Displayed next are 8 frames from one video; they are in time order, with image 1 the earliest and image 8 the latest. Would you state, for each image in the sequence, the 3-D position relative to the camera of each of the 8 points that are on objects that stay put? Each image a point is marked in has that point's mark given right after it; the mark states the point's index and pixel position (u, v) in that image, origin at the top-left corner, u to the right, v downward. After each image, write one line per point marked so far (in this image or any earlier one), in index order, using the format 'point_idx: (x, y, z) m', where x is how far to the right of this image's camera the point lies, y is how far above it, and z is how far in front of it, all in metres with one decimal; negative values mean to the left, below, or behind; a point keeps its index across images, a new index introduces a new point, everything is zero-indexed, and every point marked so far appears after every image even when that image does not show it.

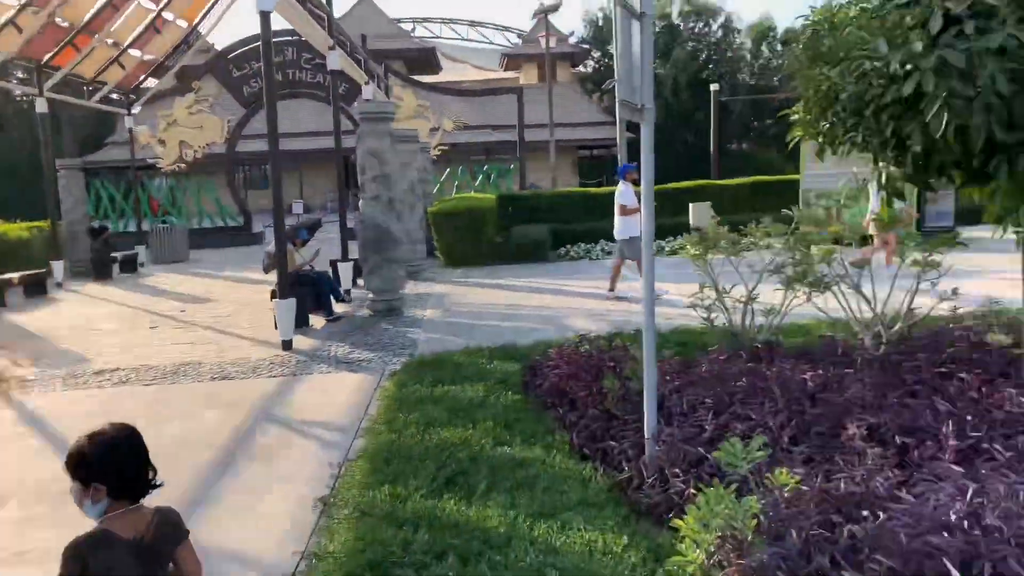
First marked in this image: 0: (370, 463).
0: (-0.9, -1.1, +5.0) m
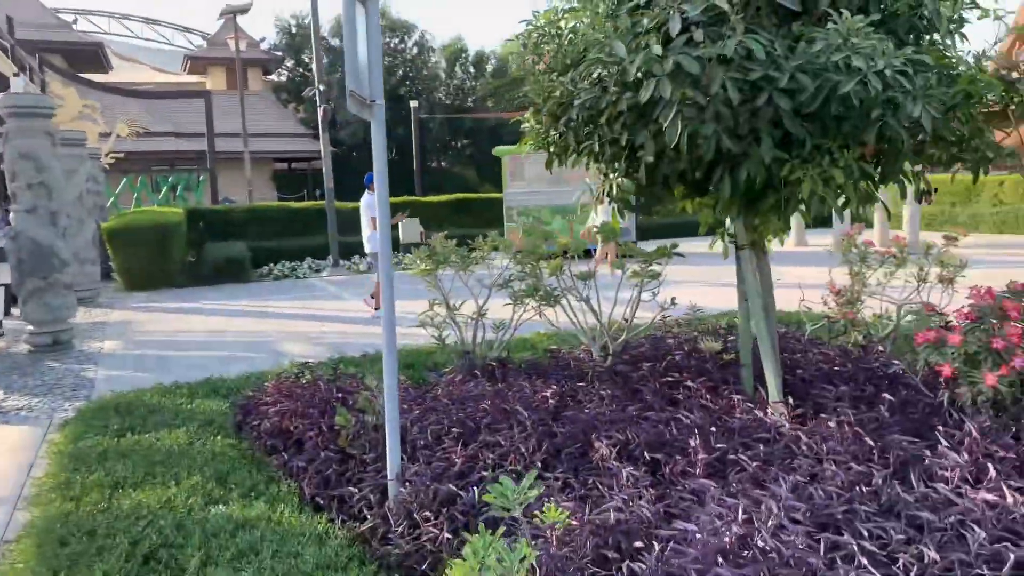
0: (-2.3, -1.3, +3.8) m
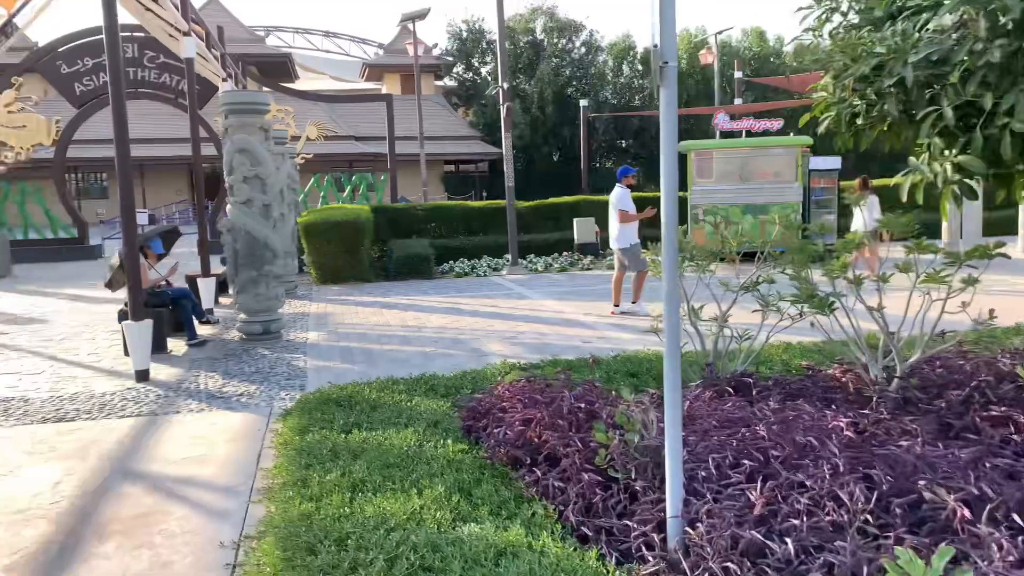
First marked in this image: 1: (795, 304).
0: (-1.0, -1.2, +3.5) m
1: (+1.8, -0.1, +5.1) m
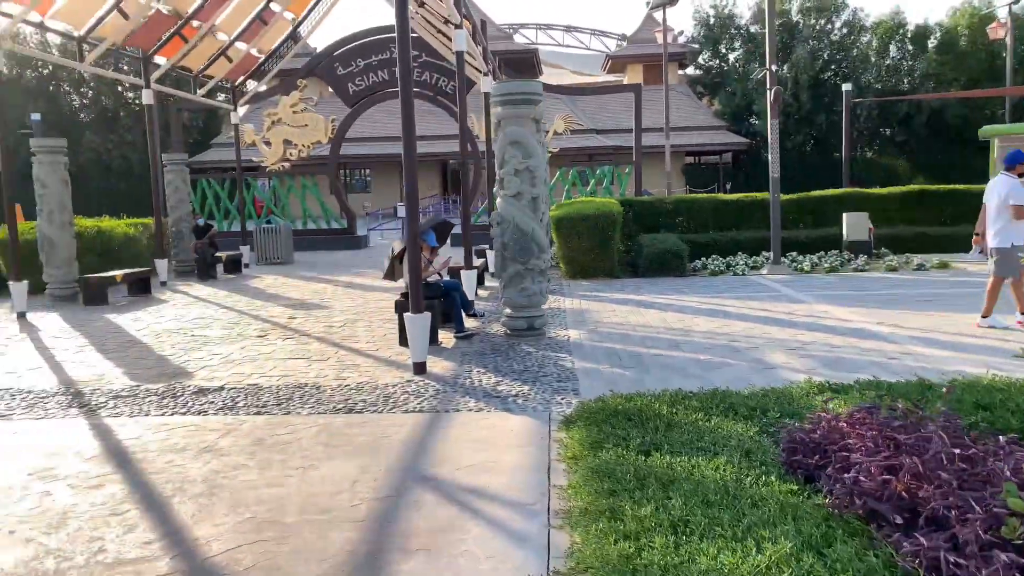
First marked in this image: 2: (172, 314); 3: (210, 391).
0: (+0.3, -1.2, +3.0) m
1: (+3.5, -0.2, +3.8) m
2: (-4.9, -0.4, +11.6) m
3: (-2.5, -0.9, +6.7) m
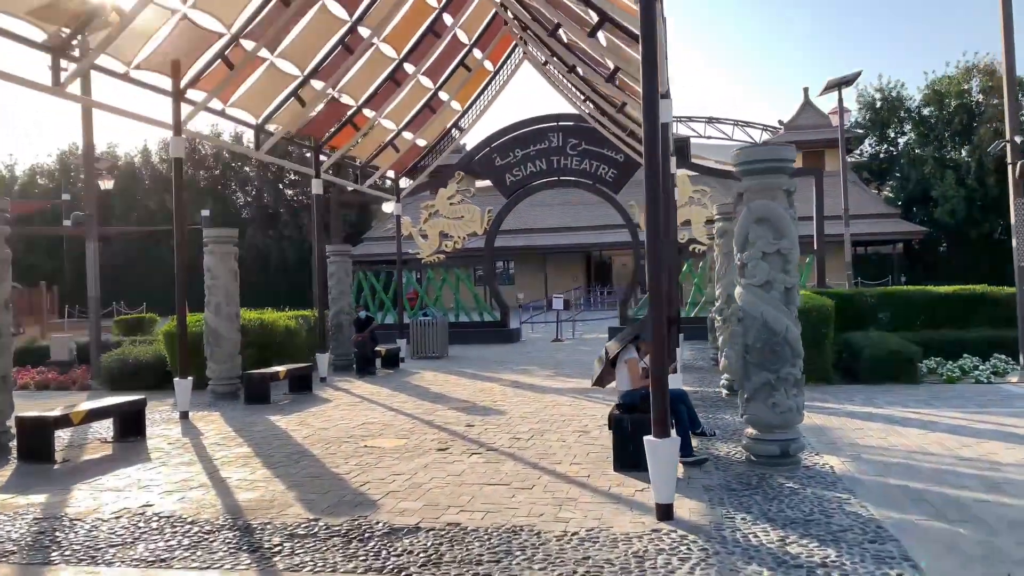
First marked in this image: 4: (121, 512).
0: (+1.5, -1.5, +1.1) m
1: (+4.8, -0.6, +1.5) m
2: (-2.3, -1.7, +10.5) m
3: (-0.7, -1.6, +5.3) m
4: (-3.0, -1.7, +6.2) m
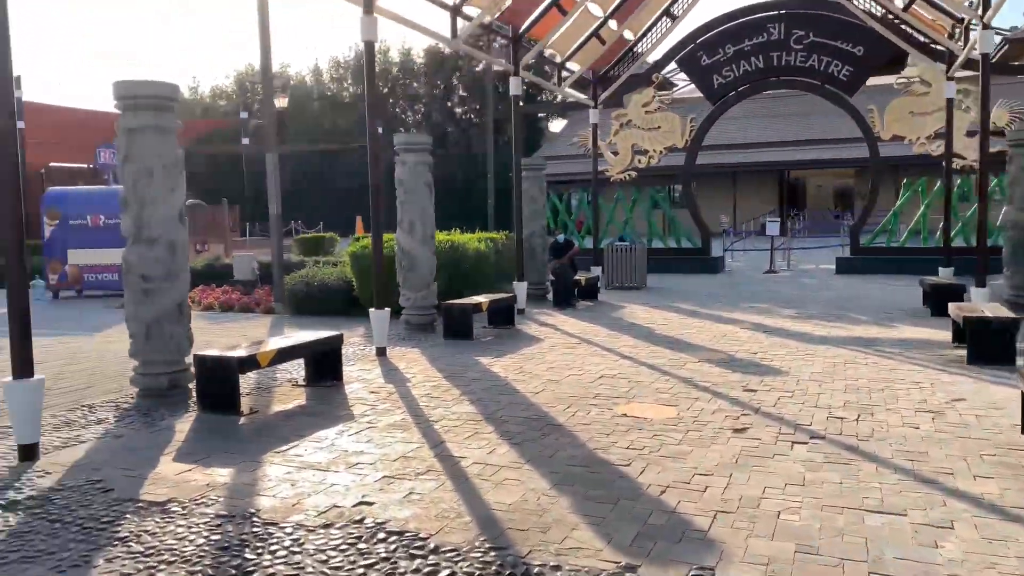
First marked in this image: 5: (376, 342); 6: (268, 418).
0: (+2.5, -1.6, -1.5) m
1: (+5.9, -0.8, -1.8) m
2: (+0.5, -0.8, +8.4) m
3: (+1.1, -1.3, +3.0) m
4: (-1.0, -1.2, +4.3) m
5: (-1.6, -0.6, +9.4) m
6: (-2.0, -1.1, +6.5) m
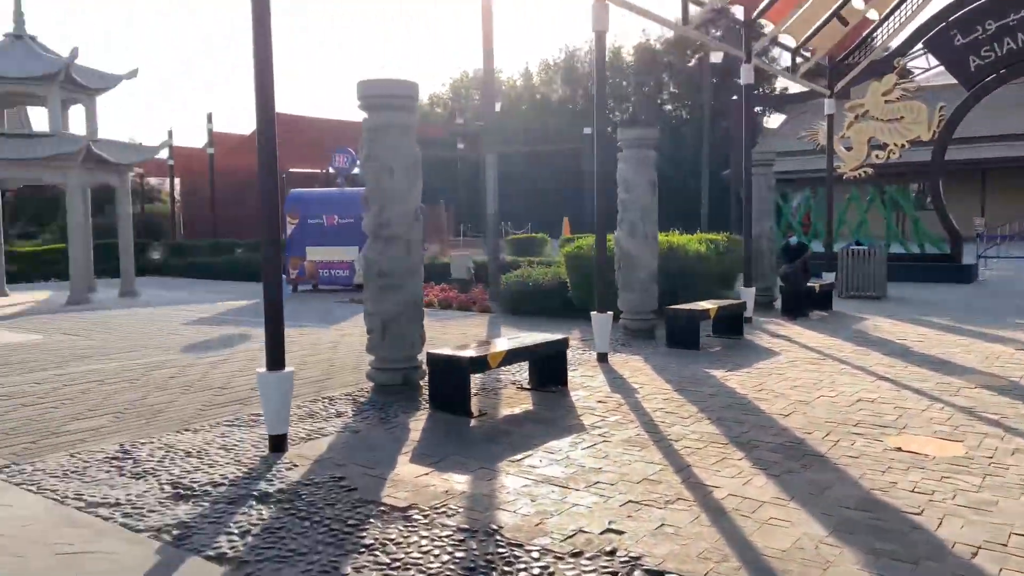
0: (+2.3, -1.7, -2.5) m
1: (+5.5, -1.0, -3.6) m
2: (+2.8, -0.9, +7.6) m
3: (+2.0, -1.4, +2.2) m
4: (+0.3, -1.3, +4.0) m
5: (+1.0, -0.7, +9.0) m
6: (-0.1, -1.1, +6.3) m
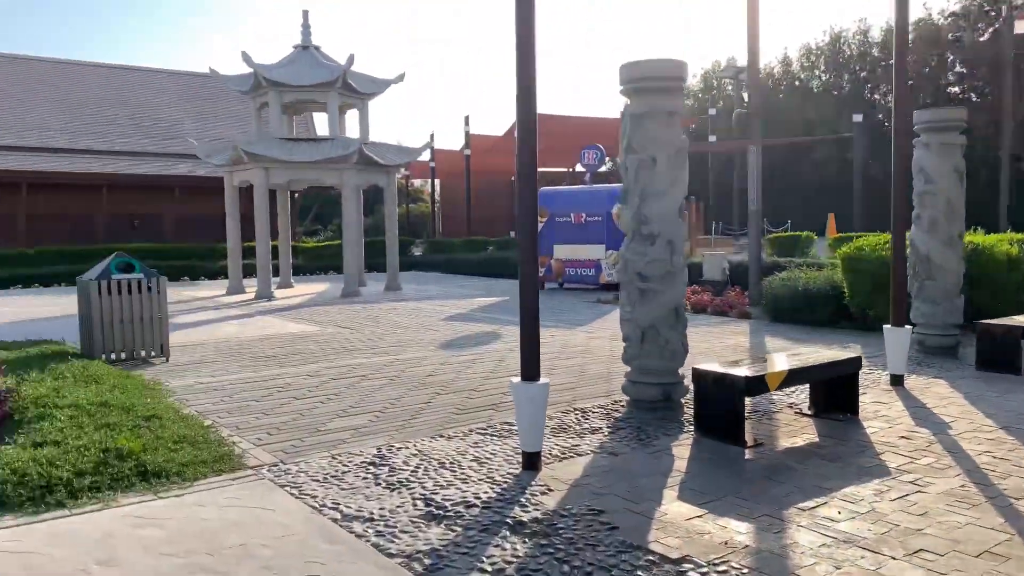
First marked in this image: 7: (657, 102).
0: (+1.5, -1.9, -3.7) m
1: (+4.2, -1.2, -5.8) m
2: (+5.0, -1.0, +5.8) m
3: (+2.6, -1.5, +0.8) m
4: (+1.5, -1.3, +3.0) m
5: (+3.6, -0.8, +7.6) m
6: (+1.8, -1.1, +5.4) m
7: (+1.2, +1.5, +6.3) m
